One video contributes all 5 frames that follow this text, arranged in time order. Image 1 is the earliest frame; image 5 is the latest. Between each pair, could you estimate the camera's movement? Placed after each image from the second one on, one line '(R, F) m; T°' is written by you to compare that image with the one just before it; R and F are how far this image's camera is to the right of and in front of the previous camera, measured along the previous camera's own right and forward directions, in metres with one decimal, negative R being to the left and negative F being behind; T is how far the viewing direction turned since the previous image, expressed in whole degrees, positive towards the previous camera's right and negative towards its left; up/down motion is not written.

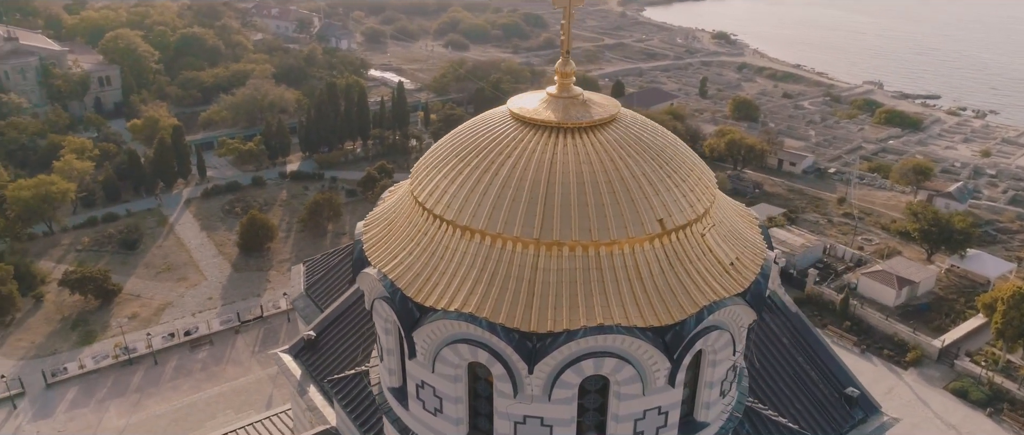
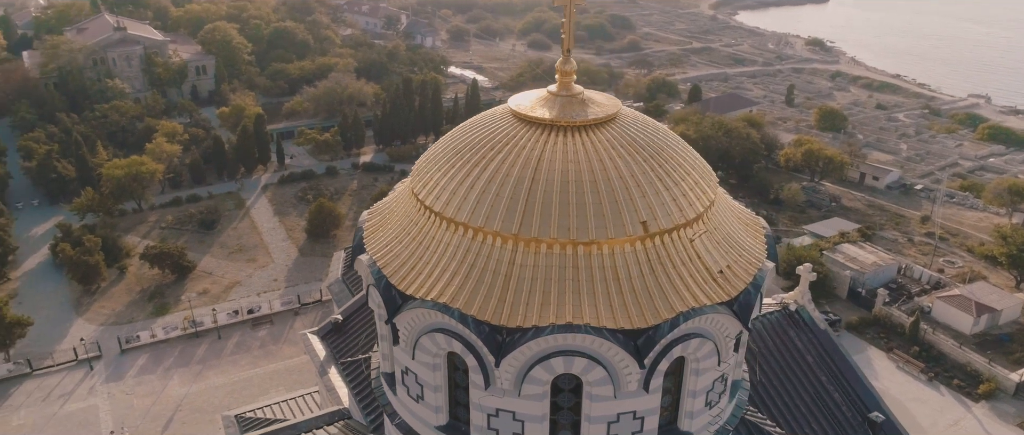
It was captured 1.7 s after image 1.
(+1.1, 0.0) m; -7°
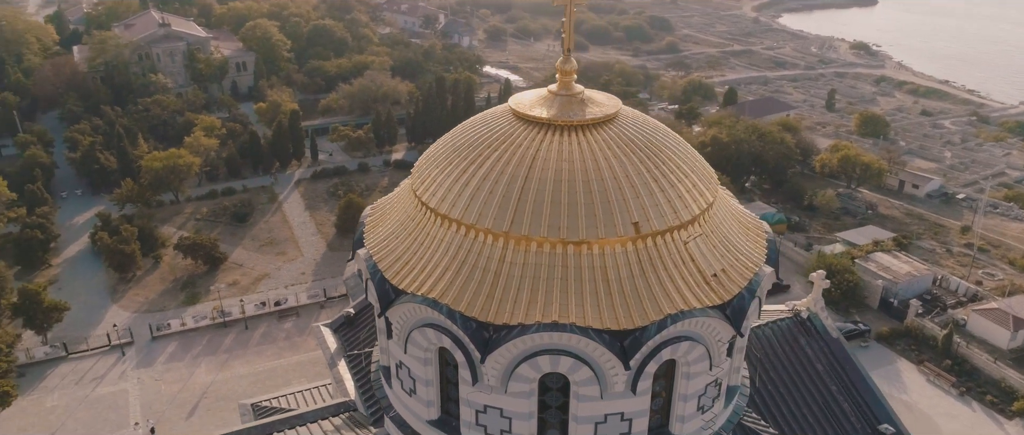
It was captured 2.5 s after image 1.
(+0.5, 0.0) m; -3°
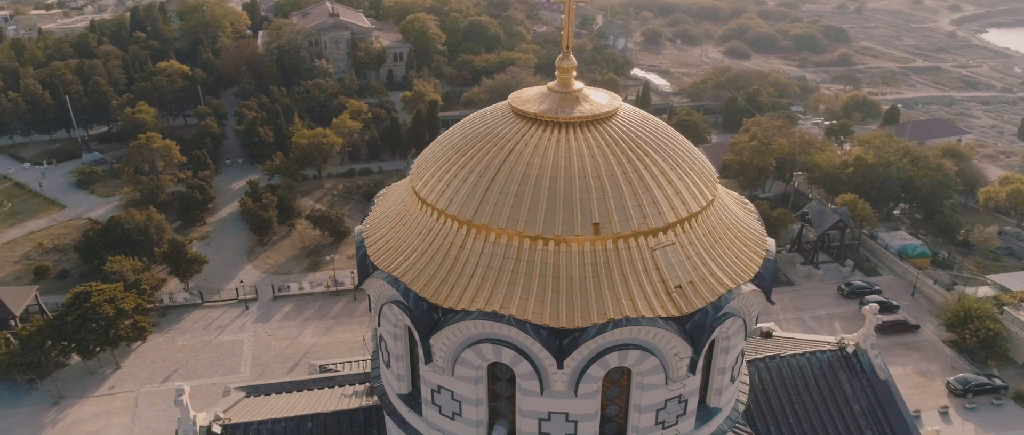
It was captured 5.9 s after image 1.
(+2.0, +0.1) m; -12°
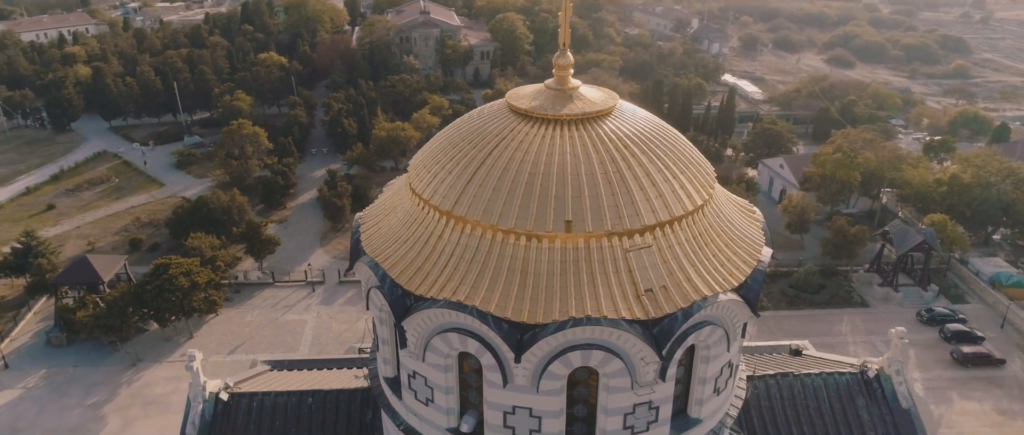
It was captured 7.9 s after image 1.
(+1.2, 0.0) m; -7°
